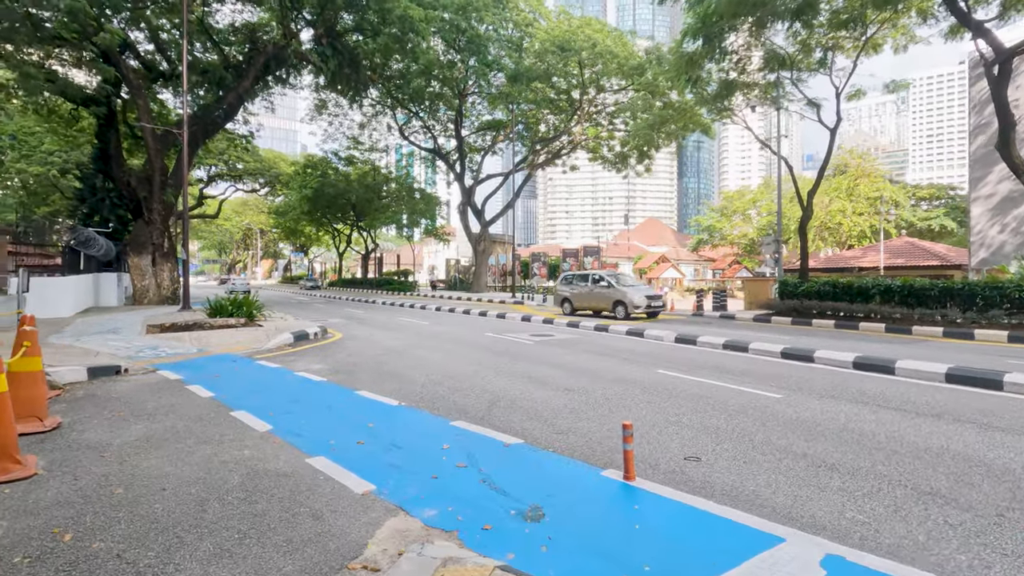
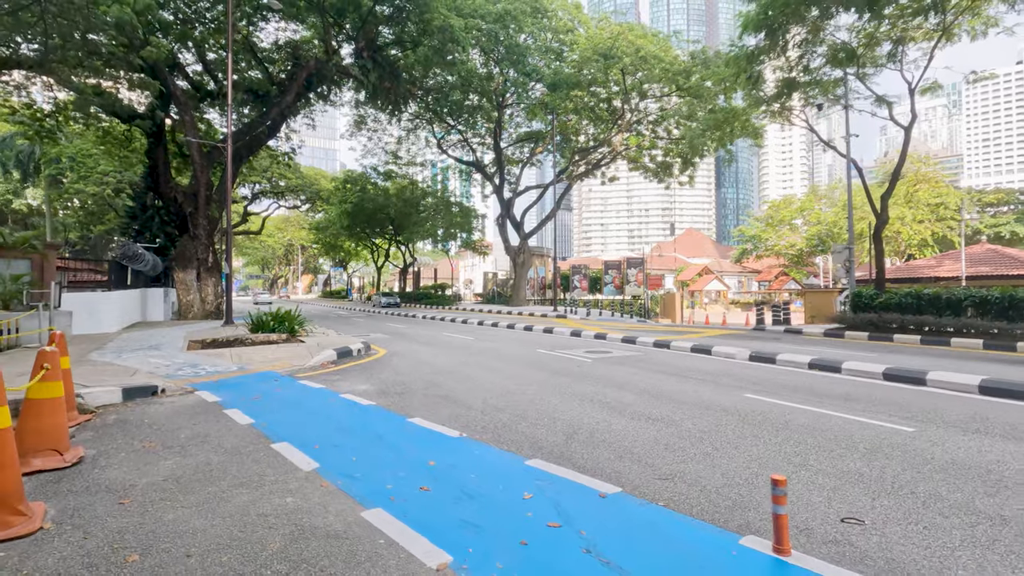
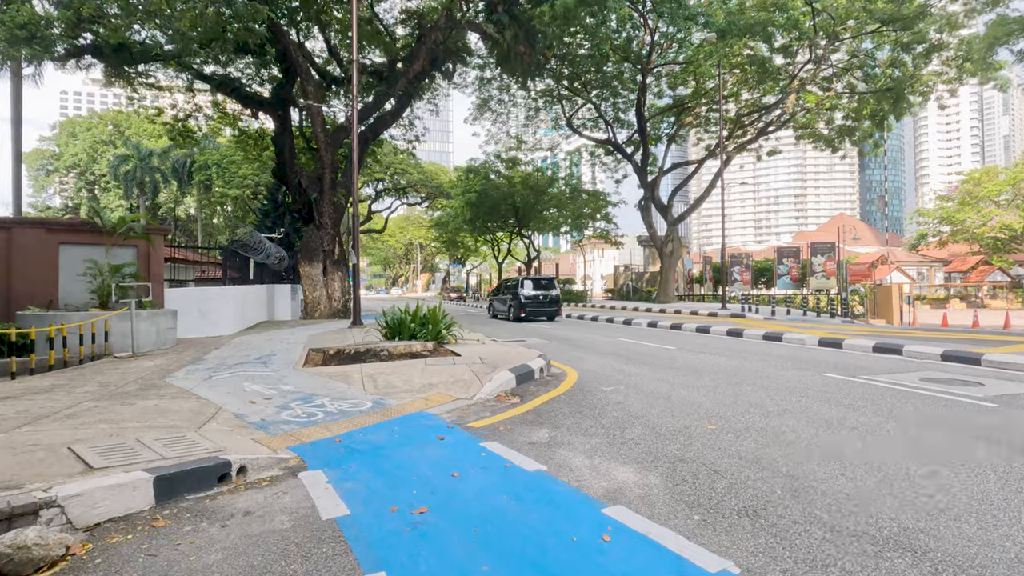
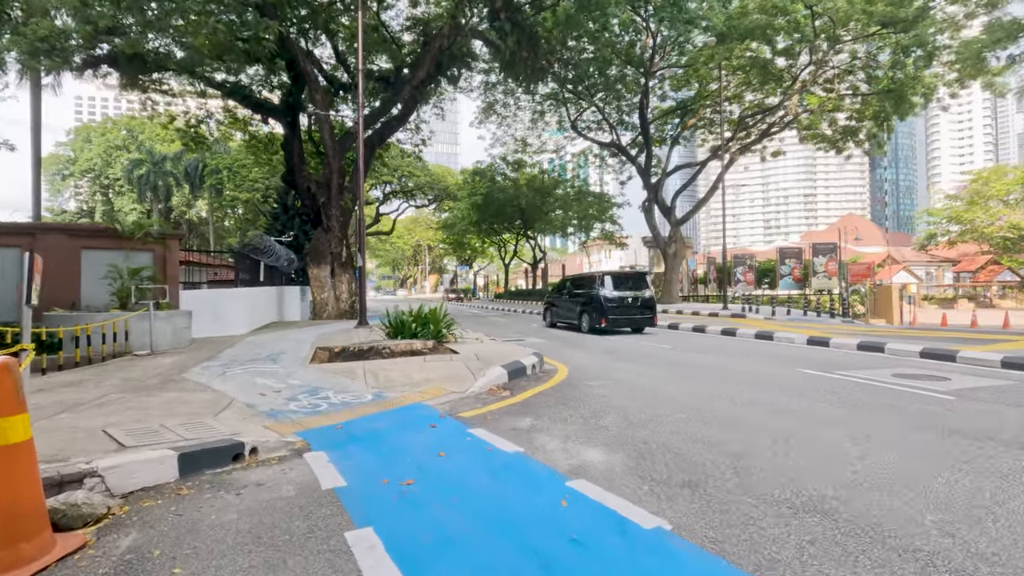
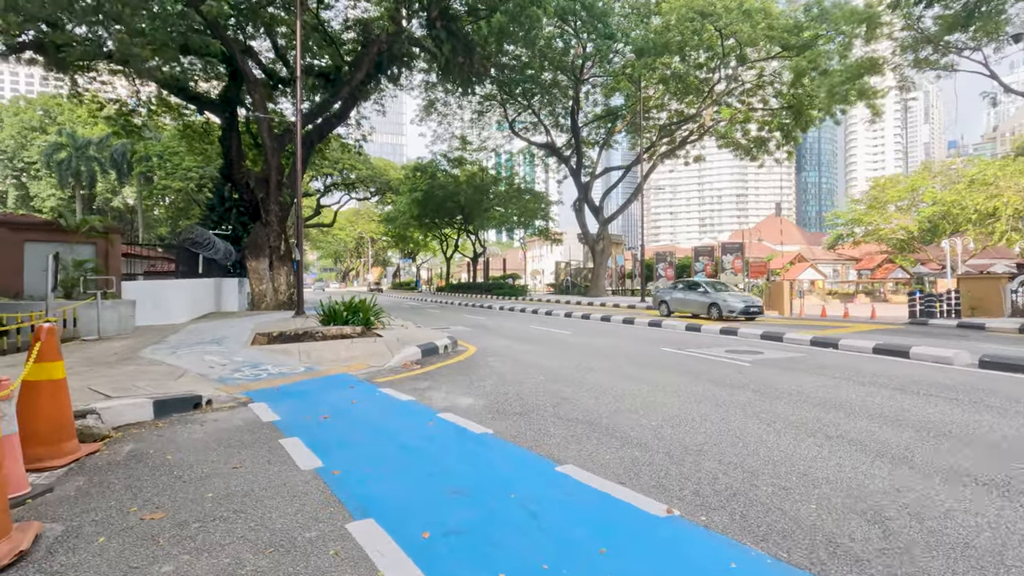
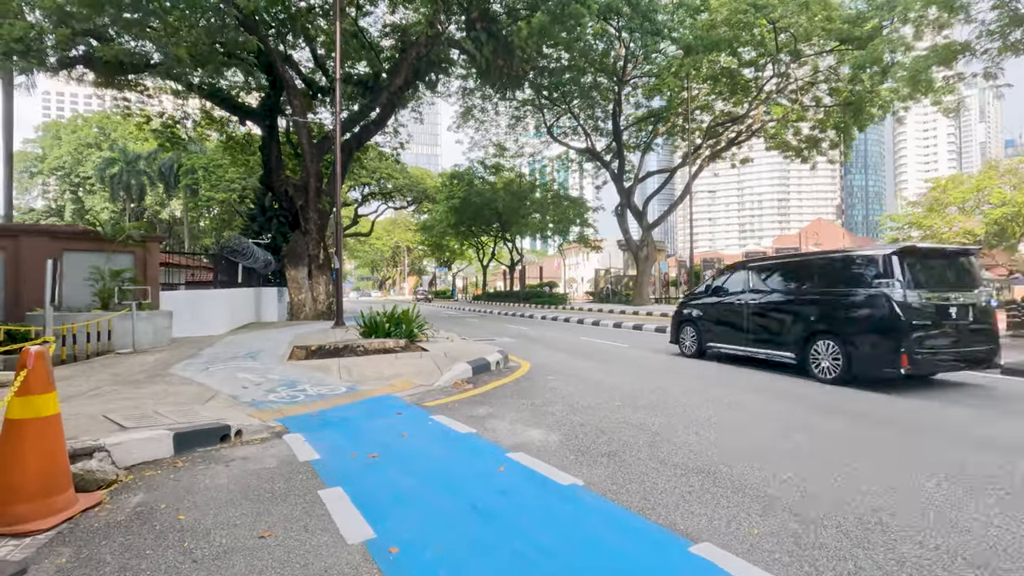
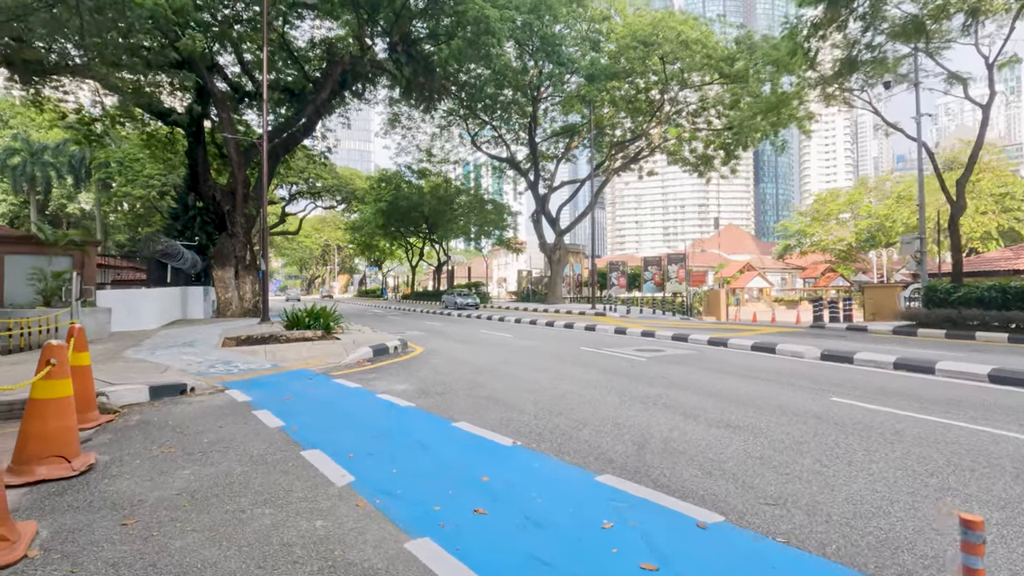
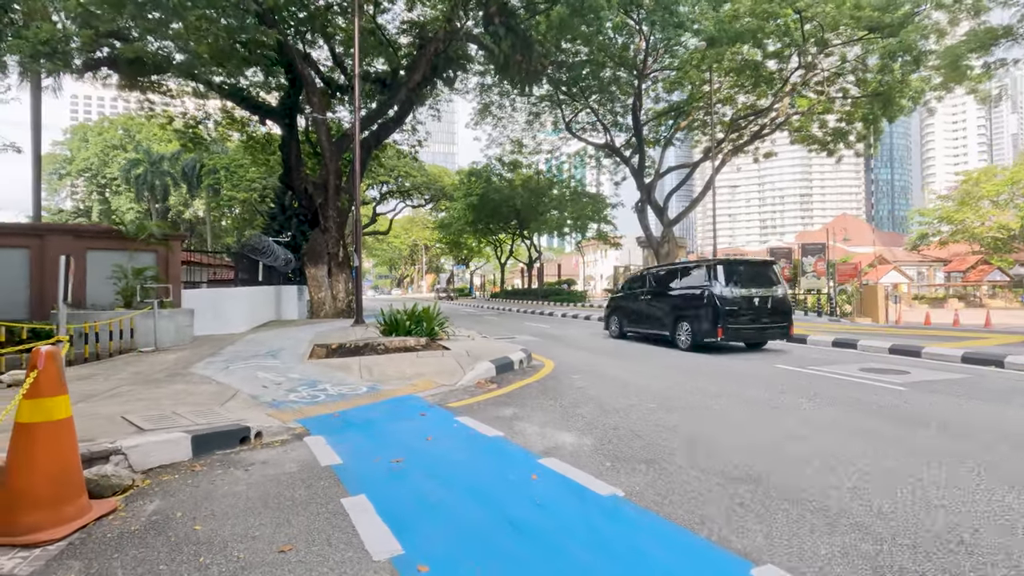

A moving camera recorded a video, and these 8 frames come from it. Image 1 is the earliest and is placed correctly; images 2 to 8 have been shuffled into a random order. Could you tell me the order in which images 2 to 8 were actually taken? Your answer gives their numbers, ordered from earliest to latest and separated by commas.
2, 7, 5, 6, 8, 4, 3
